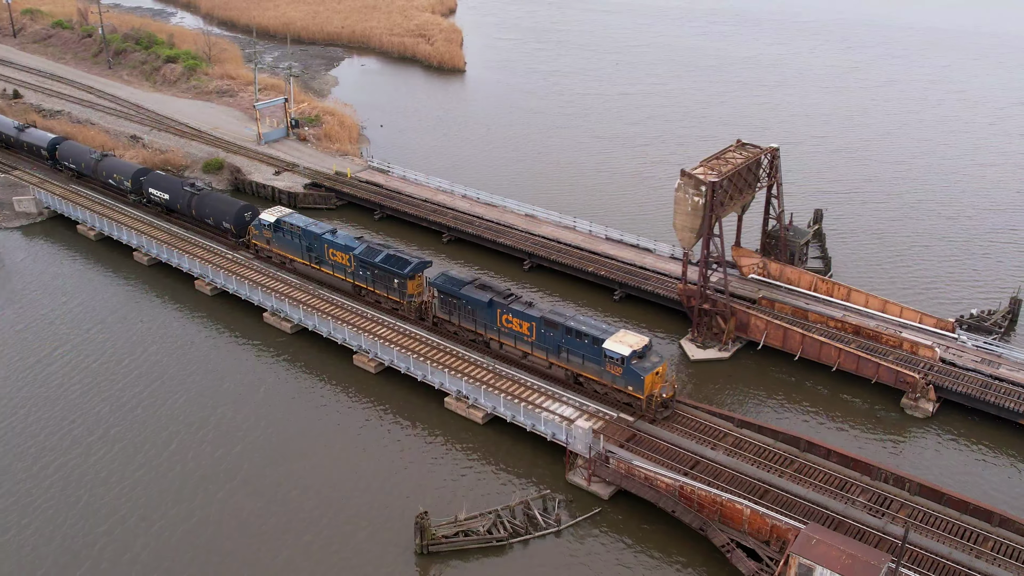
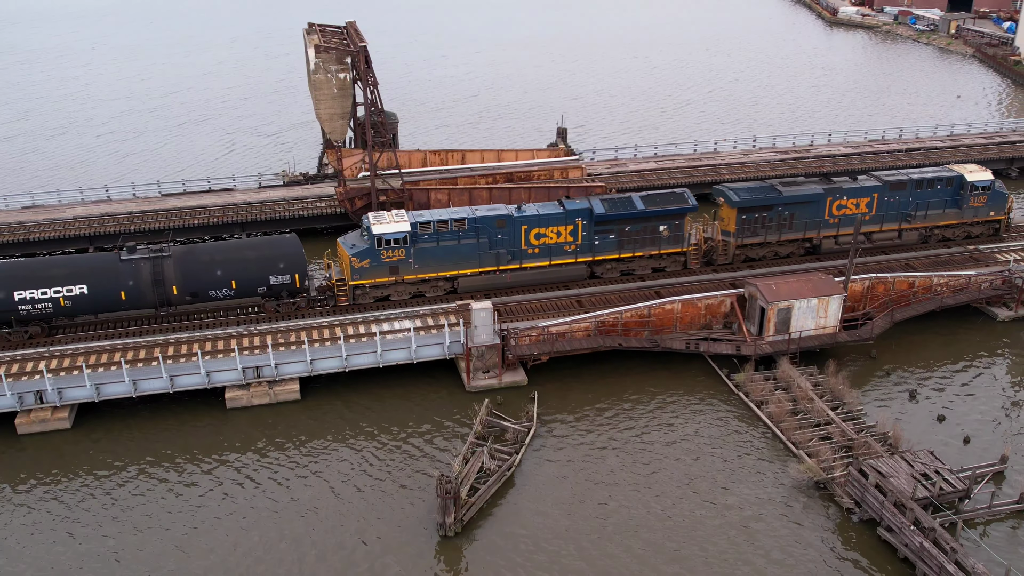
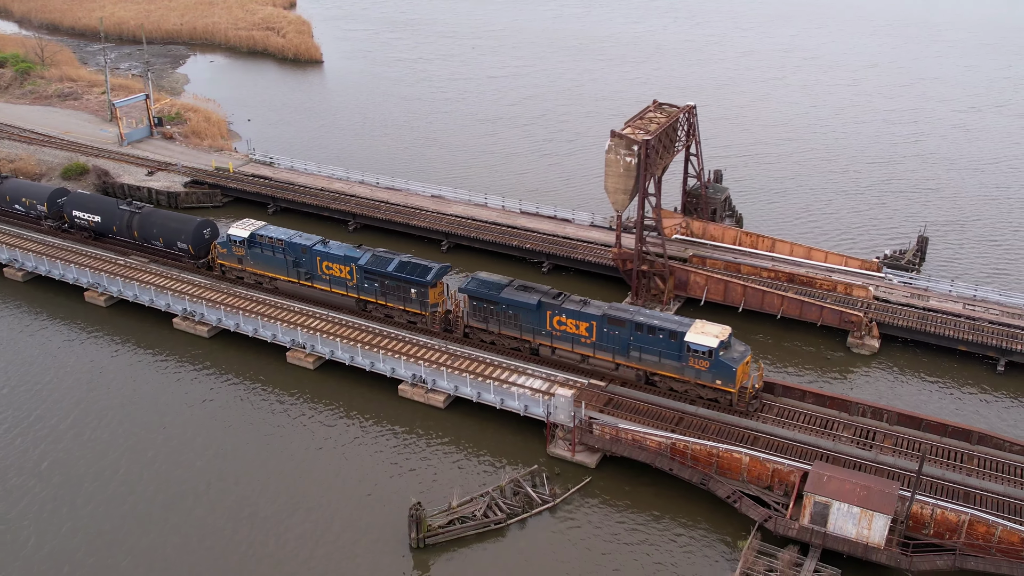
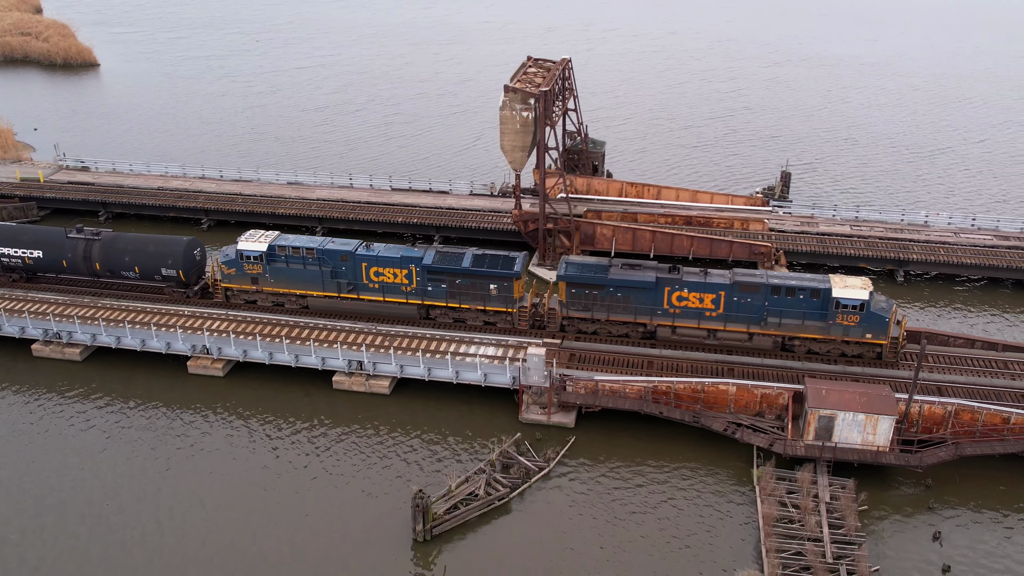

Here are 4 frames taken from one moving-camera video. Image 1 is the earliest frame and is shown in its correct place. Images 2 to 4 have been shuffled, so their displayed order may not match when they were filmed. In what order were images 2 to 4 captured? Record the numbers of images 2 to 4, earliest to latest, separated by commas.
3, 4, 2
